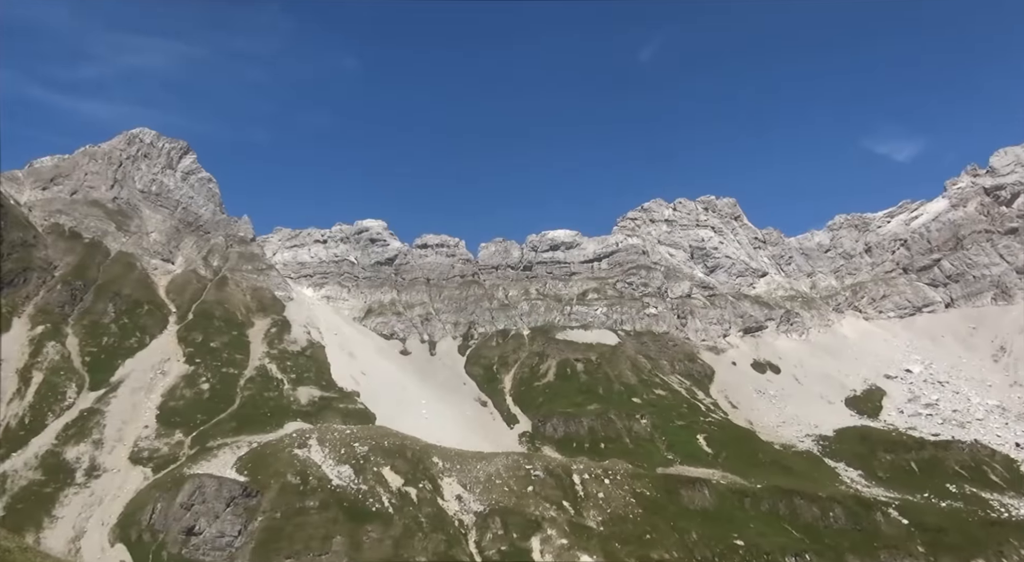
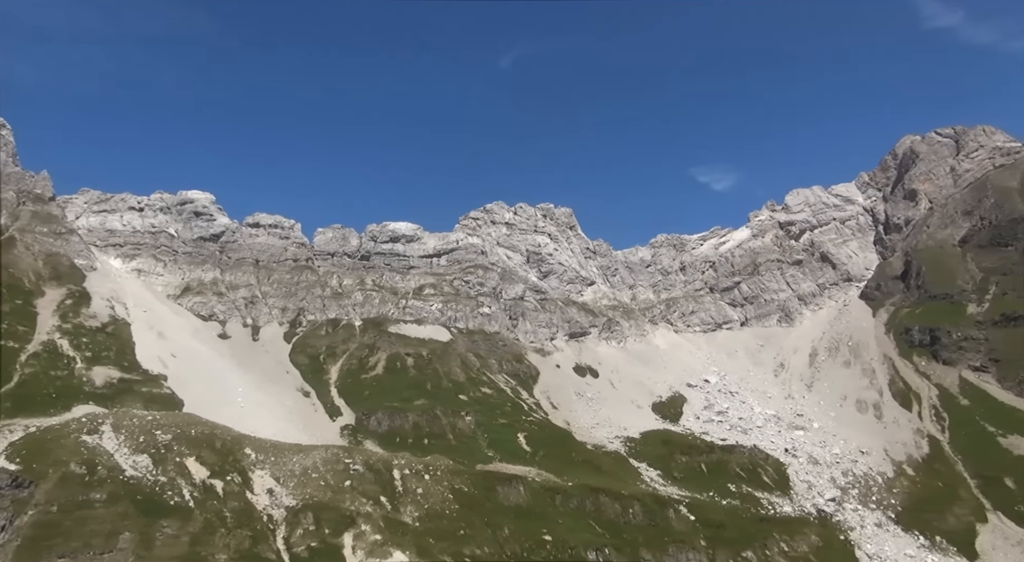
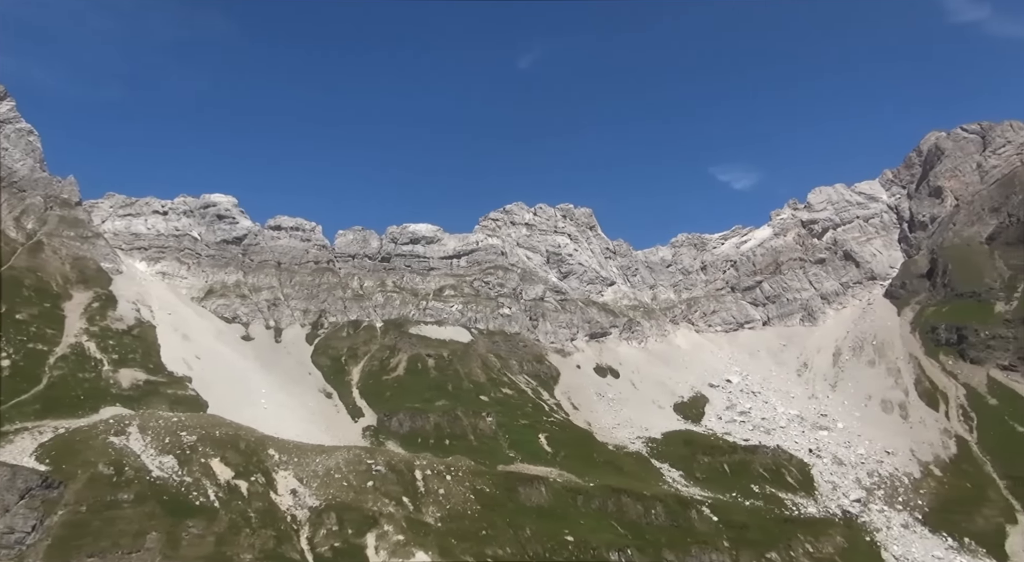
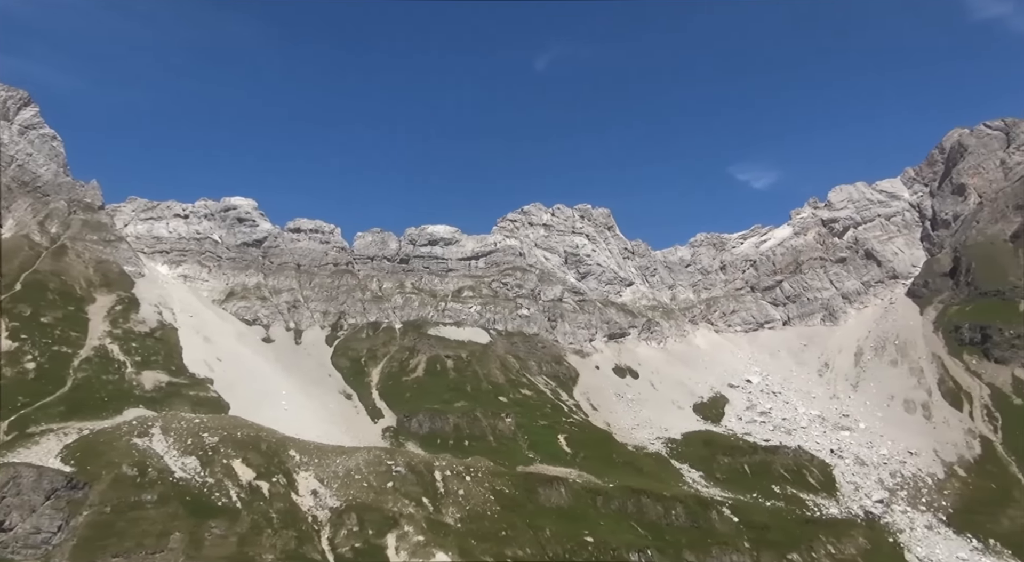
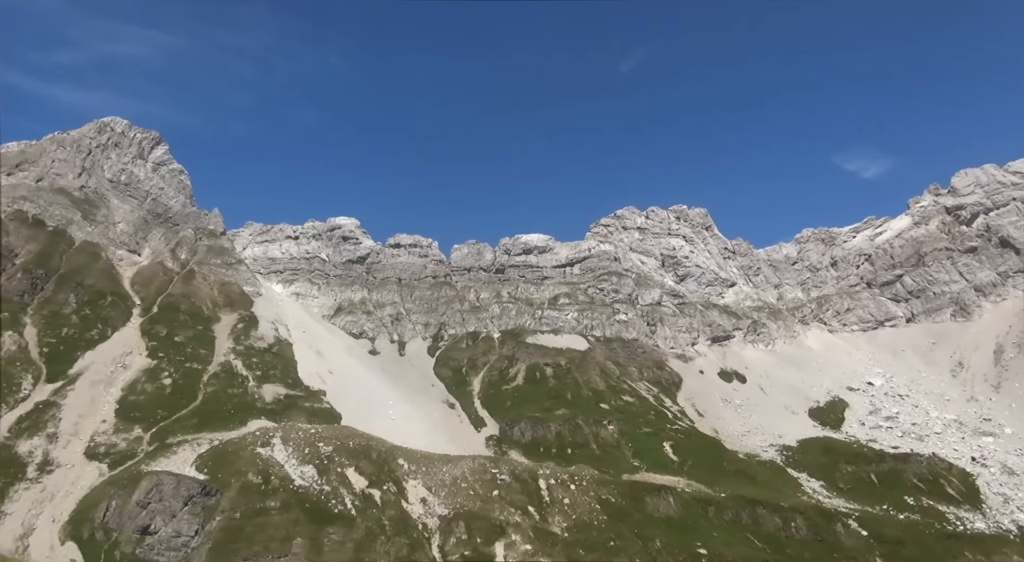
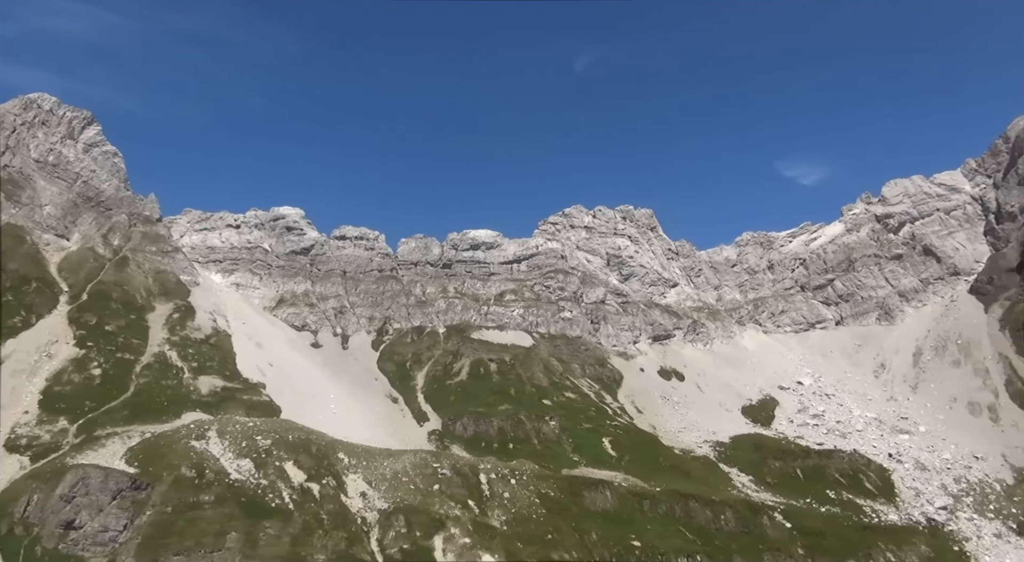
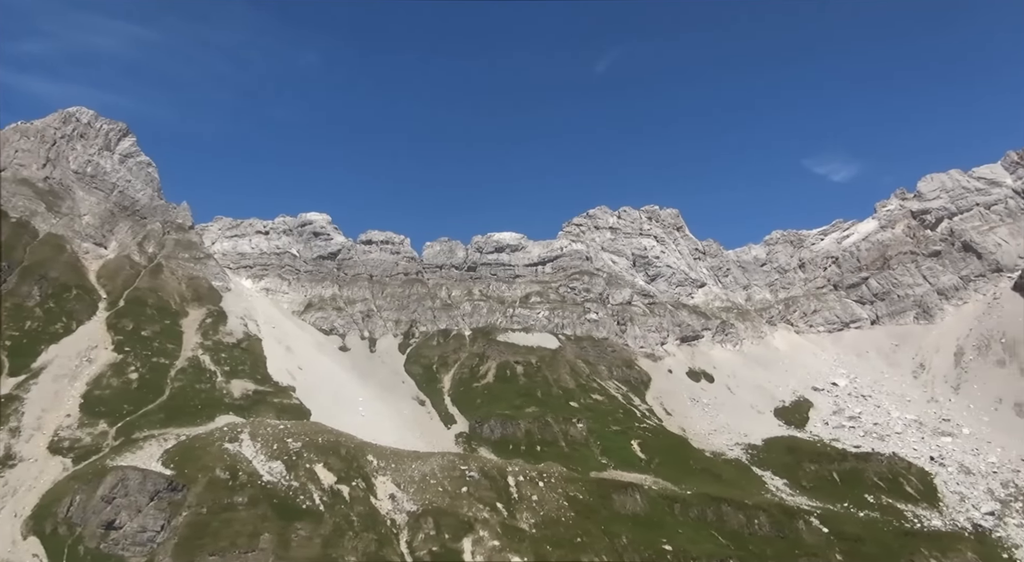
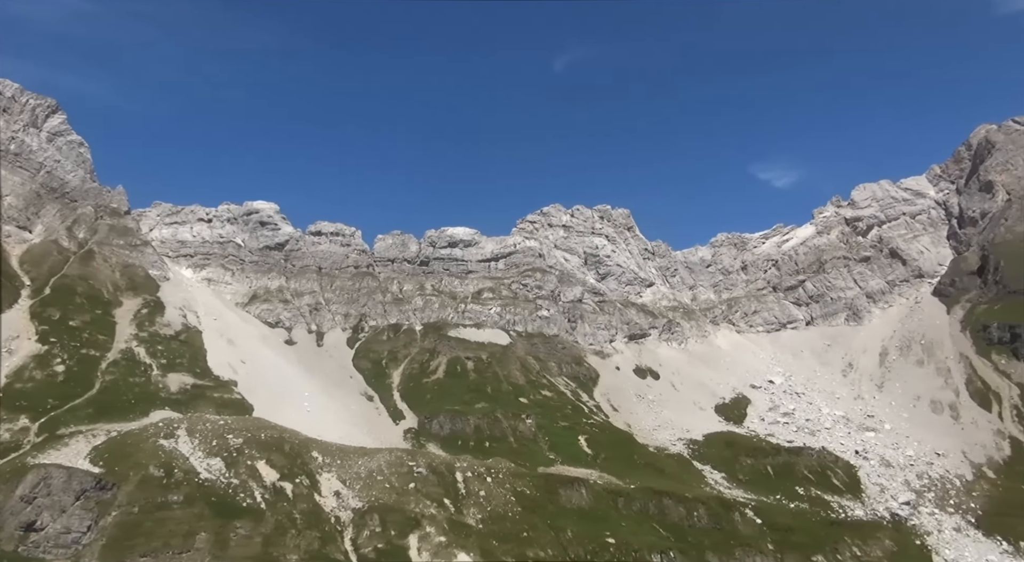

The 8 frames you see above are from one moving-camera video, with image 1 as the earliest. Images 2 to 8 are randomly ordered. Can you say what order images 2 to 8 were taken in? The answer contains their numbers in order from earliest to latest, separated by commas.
5, 7, 6, 8, 4, 3, 2
